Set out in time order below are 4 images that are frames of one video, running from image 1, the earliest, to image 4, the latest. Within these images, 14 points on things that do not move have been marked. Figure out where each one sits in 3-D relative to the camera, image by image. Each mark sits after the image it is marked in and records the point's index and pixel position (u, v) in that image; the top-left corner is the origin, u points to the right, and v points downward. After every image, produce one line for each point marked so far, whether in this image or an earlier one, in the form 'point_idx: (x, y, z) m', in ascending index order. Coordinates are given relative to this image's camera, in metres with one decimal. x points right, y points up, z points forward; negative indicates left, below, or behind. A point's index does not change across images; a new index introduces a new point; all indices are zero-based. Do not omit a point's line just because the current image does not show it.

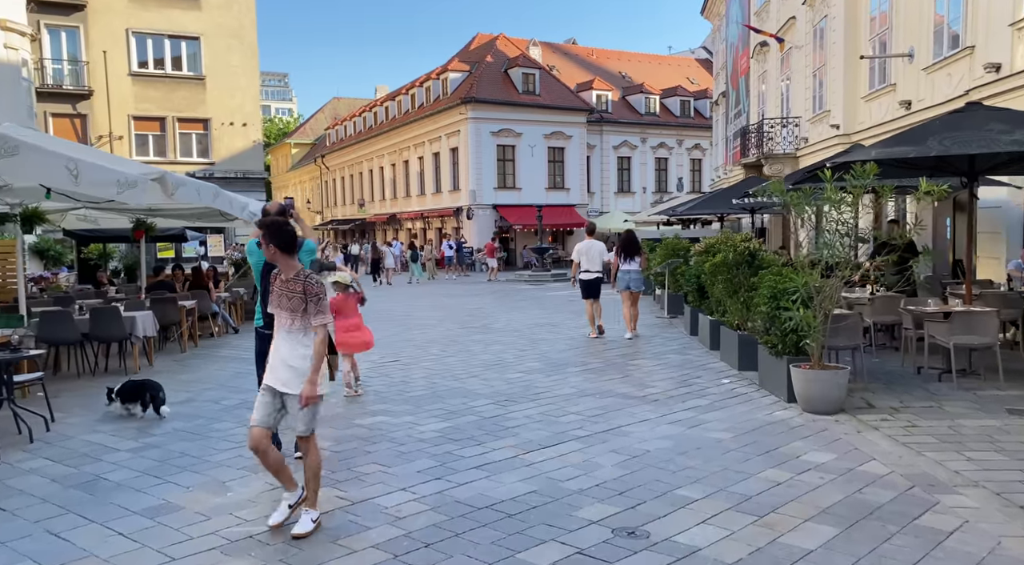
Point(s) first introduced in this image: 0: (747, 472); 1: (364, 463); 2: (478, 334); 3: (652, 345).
0: (+1.4, -1.2, +5.1) m
1: (-0.9, -1.1, +5.2) m
2: (-0.5, -0.8, +12.5) m
3: (+1.9, -0.9, +11.4) m
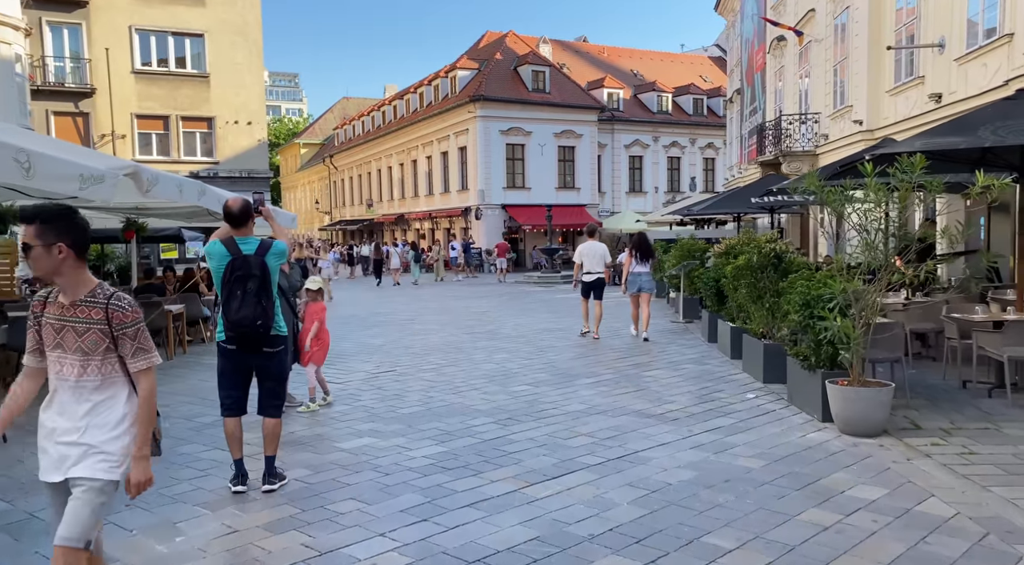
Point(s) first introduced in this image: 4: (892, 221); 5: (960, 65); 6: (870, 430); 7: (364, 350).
0: (+1.4, -1.2, +4.4) m
1: (-0.9, -1.2, +4.5) m
2: (-0.4, -0.8, +11.8) m
3: (+2.0, -0.9, +10.7) m
4: (+2.8, +0.5, +6.1) m
5: (+7.1, +3.5, +13.3) m
6: (+2.6, -1.1, +6.0) m
7: (-2.0, -0.9, +11.0) m
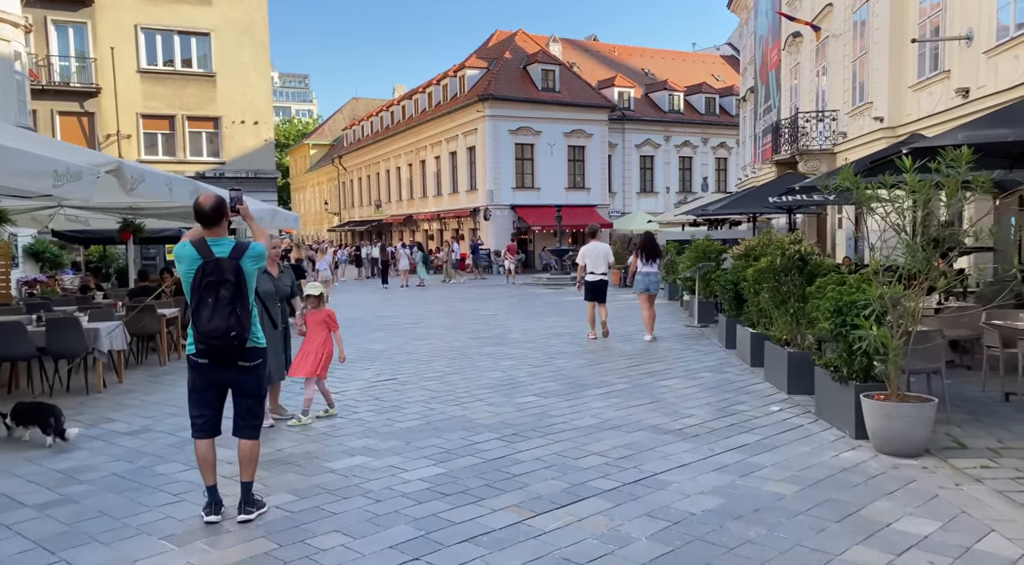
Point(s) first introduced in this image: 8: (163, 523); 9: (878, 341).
0: (+1.5, -1.2, +3.8) m
1: (-0.9, -1.2, +4.0) m
2: (-0.3, -0.9, +11.3) m
3: (+2.1, -1.0, +10.2) m
4: (+2.8, +0.4, +5.6) m
5: (+7.3, +3.4, +12.7) m
6: (+2.6, -1.1, +5.5) m
7: (-1.9, -0.9, +10.5) m
8: (-1.8, -1.2, +4.2) m
9: (+2.5, -0.4, +5.6) m
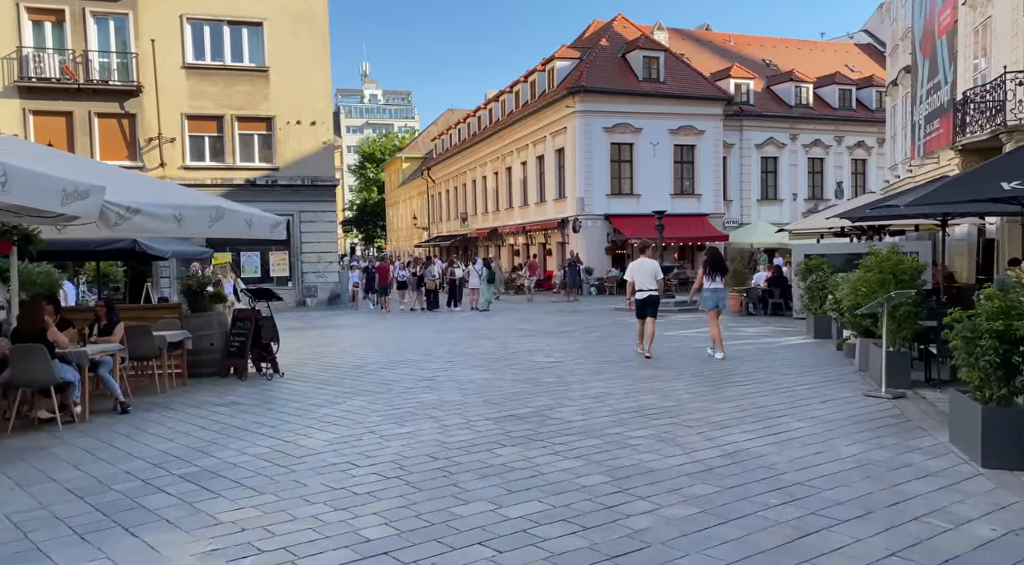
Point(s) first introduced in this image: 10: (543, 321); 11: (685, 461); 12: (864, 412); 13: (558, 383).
0: (+0.8, -1.4, -1.5) m
1: (-1.5, -1.4, -1.0) m
2: (0.0, -1.2, +6.0) m
3: (+2.2, -1.3, +4.7) m
4: (+2.4, +0.2, 0.0) m
5: (+7.7, +3.0, +6.6) m
6: (+2.2, -1.3, -0.1) m
7: (-1.6, -1.3, +5.5) m
8: (-2.4, -1.4, -0.7) m
9: (+2.0, -0.6, +0.1) m
10: (+0.7, -0.9, +18.3) m
11: (+1.2, -1.2, +5.8) m
12: (+3.3, -1.2, +7.7) m
13: (+0.5, -1.1, +9.2) m
